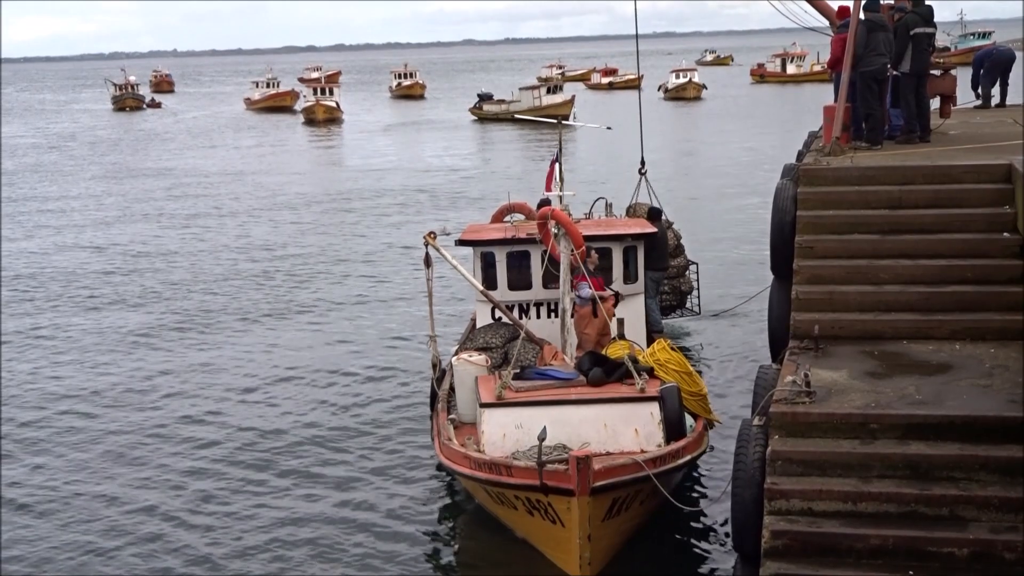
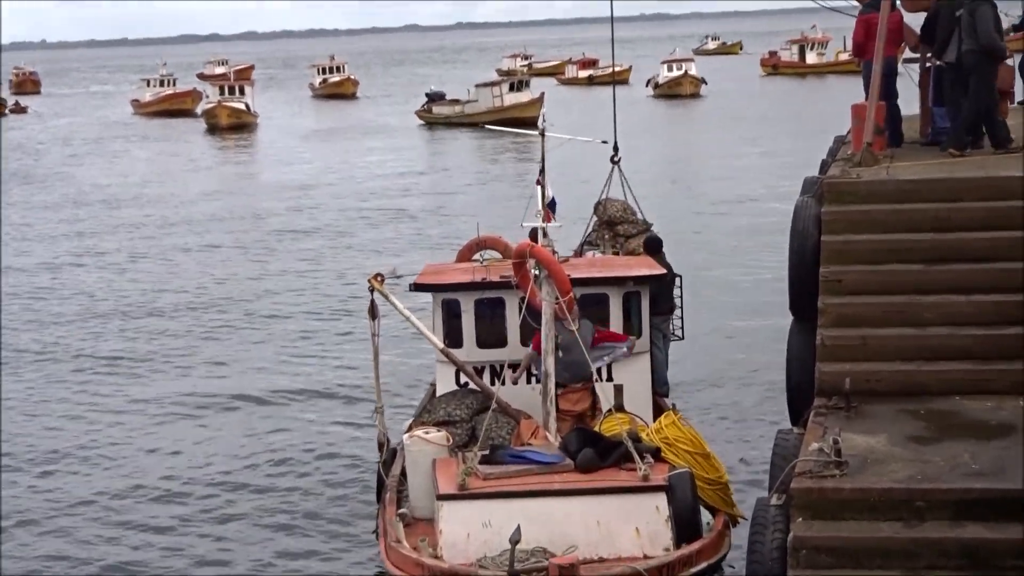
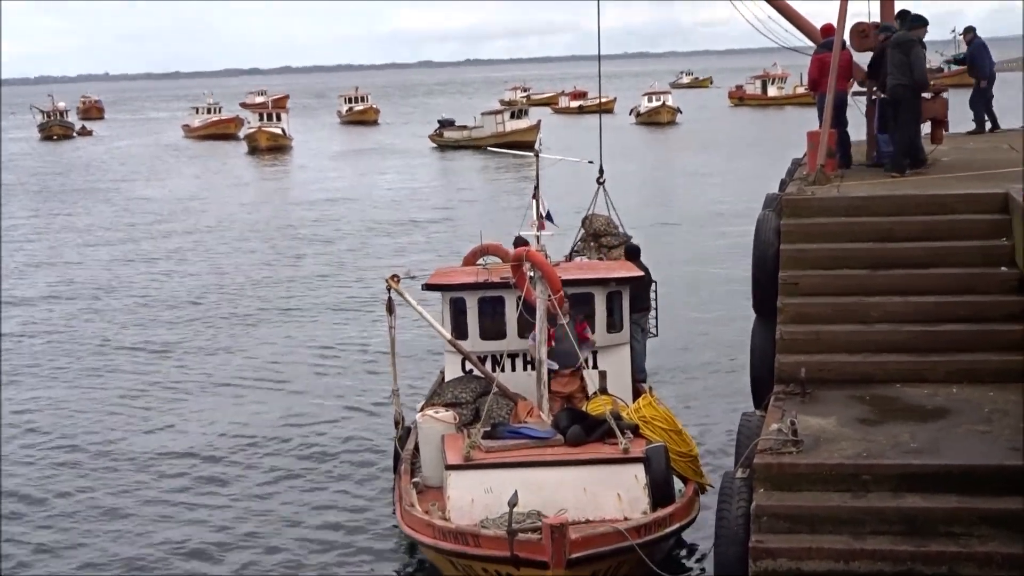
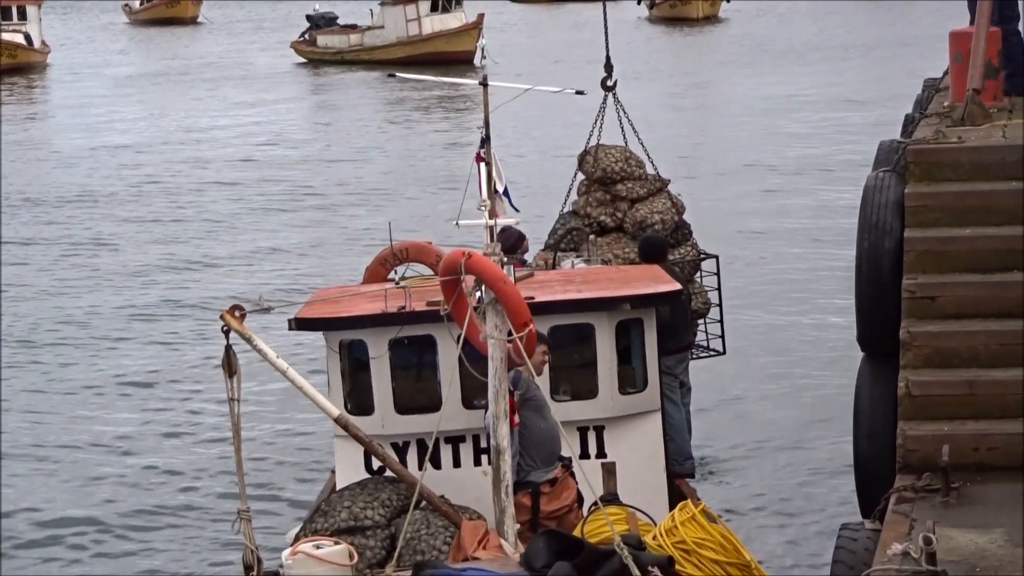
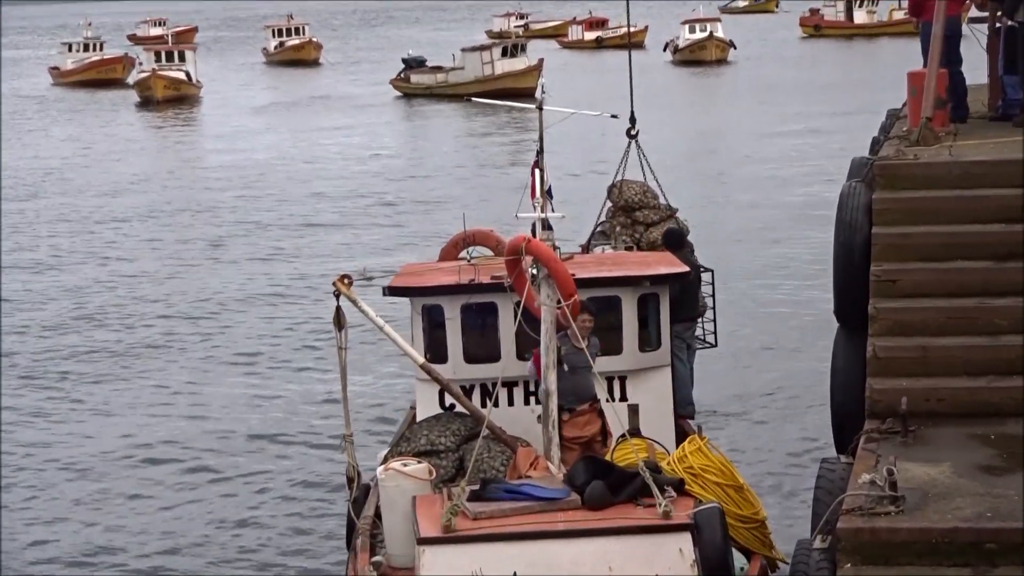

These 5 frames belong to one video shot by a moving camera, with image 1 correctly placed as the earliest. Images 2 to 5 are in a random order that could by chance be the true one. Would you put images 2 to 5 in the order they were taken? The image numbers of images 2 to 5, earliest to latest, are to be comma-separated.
3, 2, 5, 4
